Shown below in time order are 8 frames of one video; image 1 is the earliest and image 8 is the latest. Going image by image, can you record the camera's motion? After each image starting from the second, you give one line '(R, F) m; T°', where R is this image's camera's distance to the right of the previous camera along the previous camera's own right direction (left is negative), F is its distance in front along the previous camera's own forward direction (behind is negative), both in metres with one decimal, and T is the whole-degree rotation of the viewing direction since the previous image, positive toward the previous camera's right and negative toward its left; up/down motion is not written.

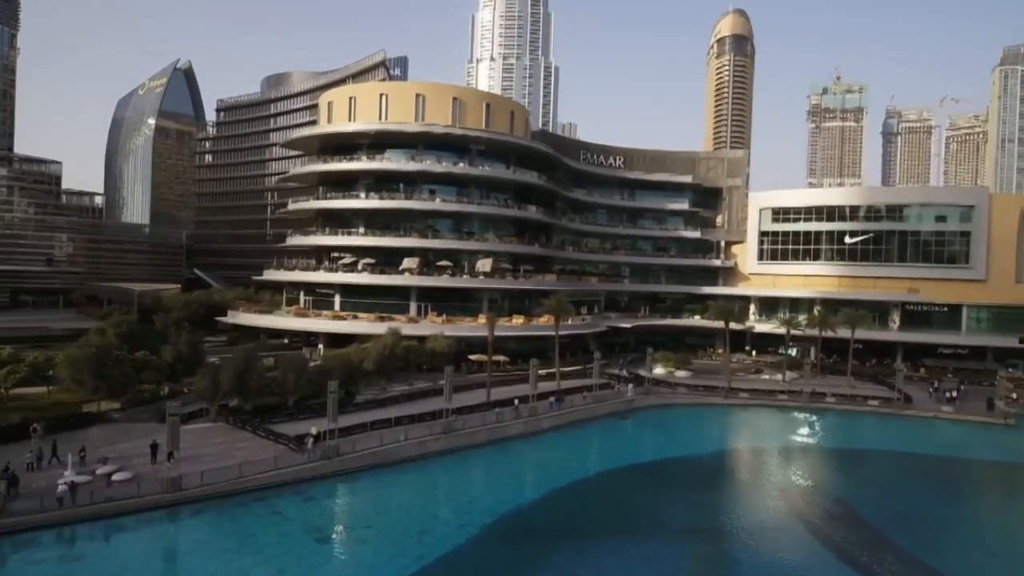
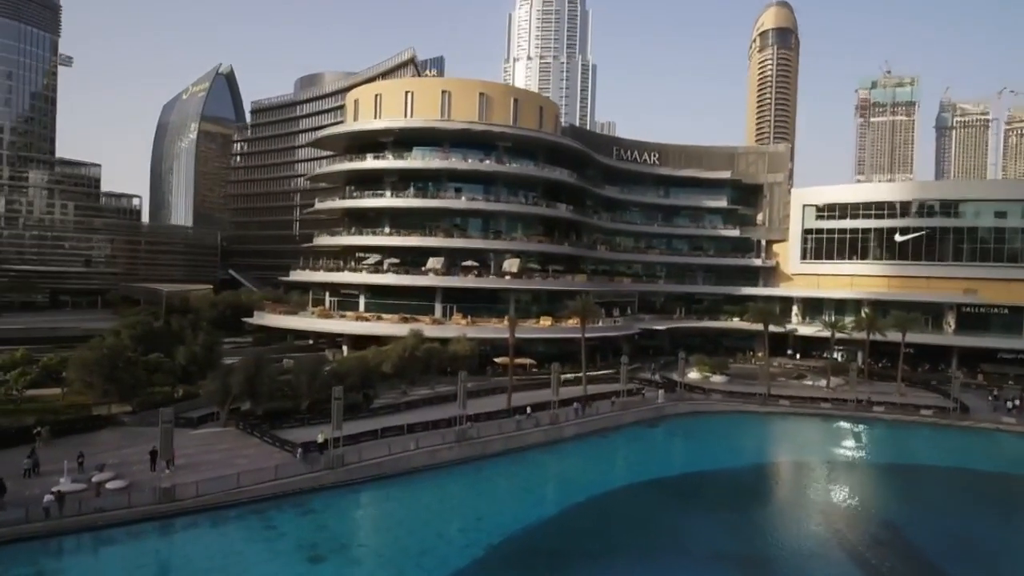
(+1.0, +1.8) m; -3°
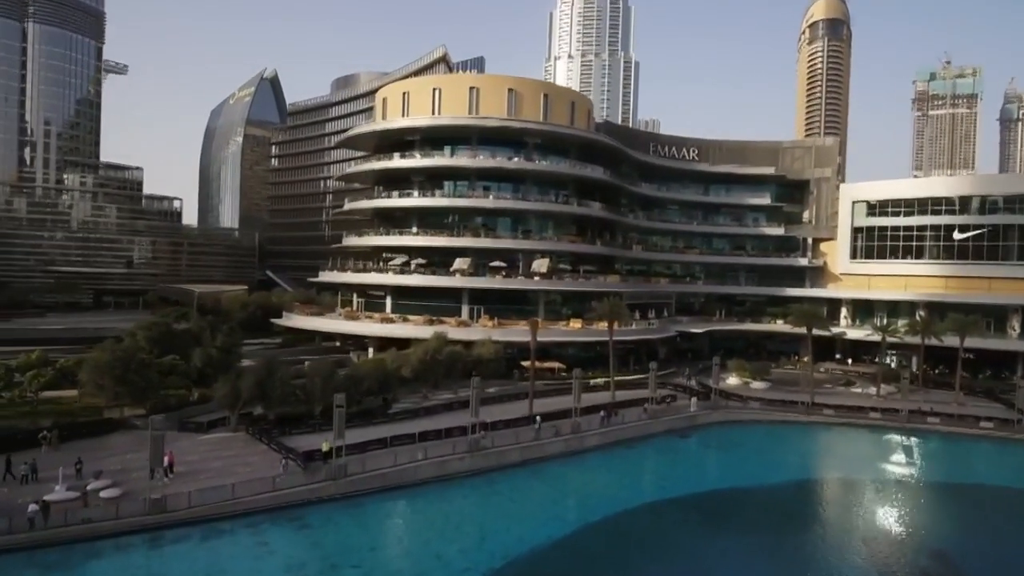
(+1.2, +1.7) m; -4°
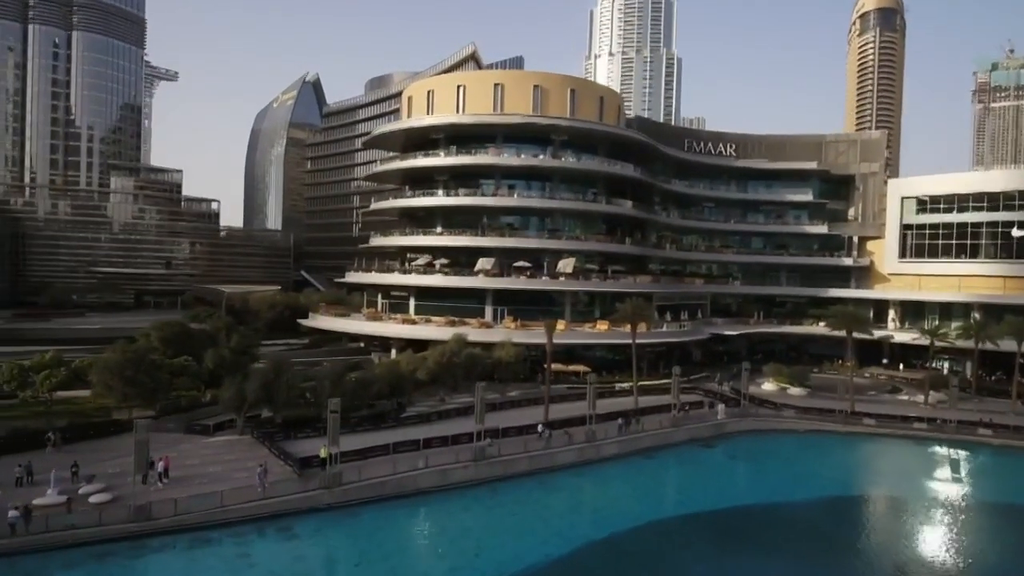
(+1.5, +1.4) m; -4°
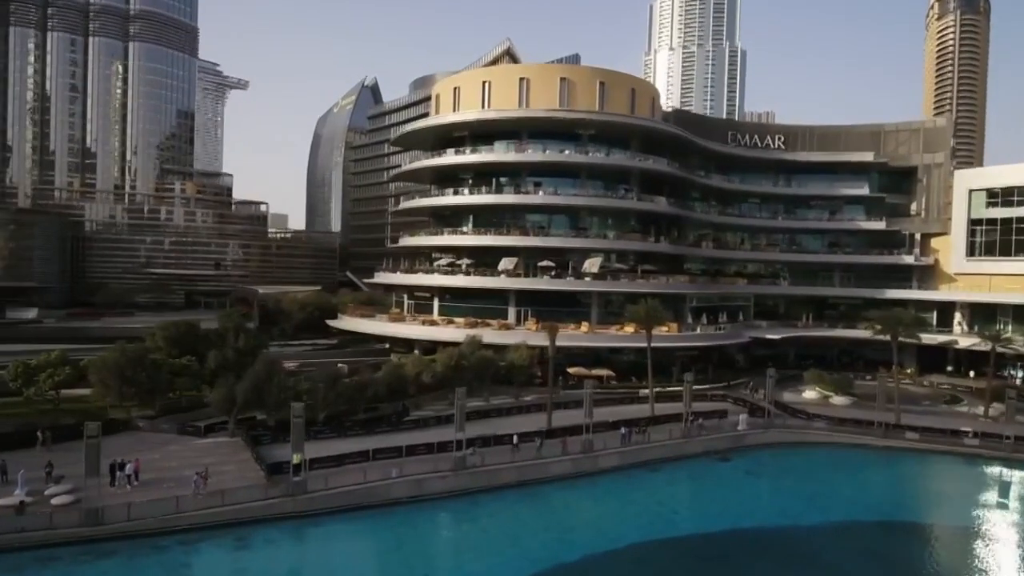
(+3.2, +1.8) m; -6°
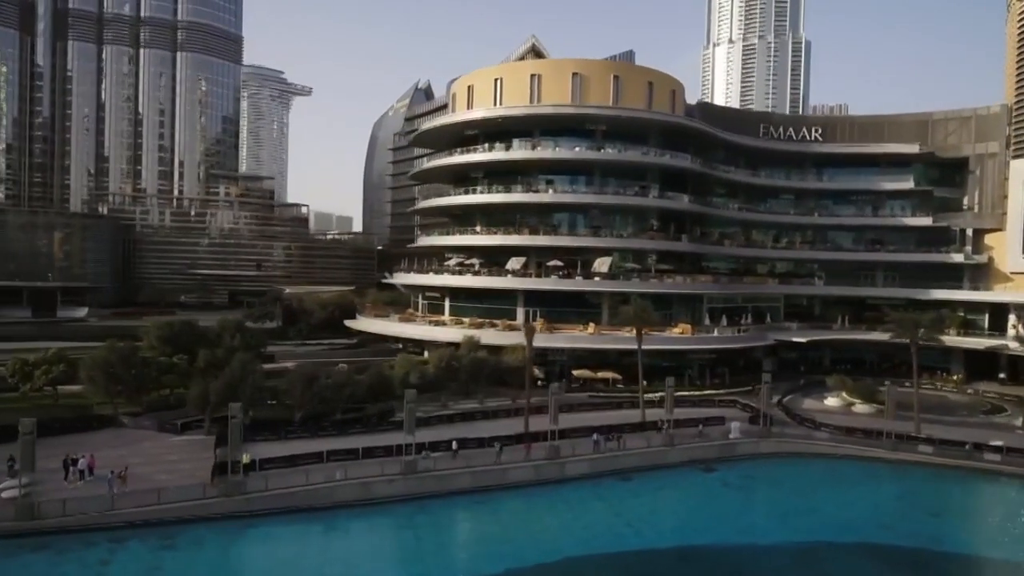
(+4.2, +1.1) m; -6°
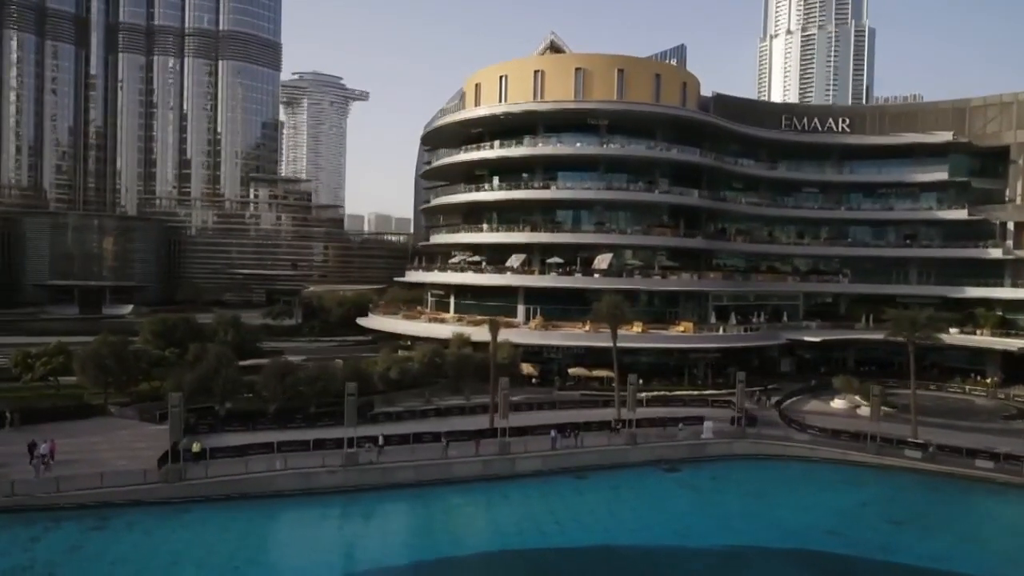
(+4.6, +0.4) m; -5°
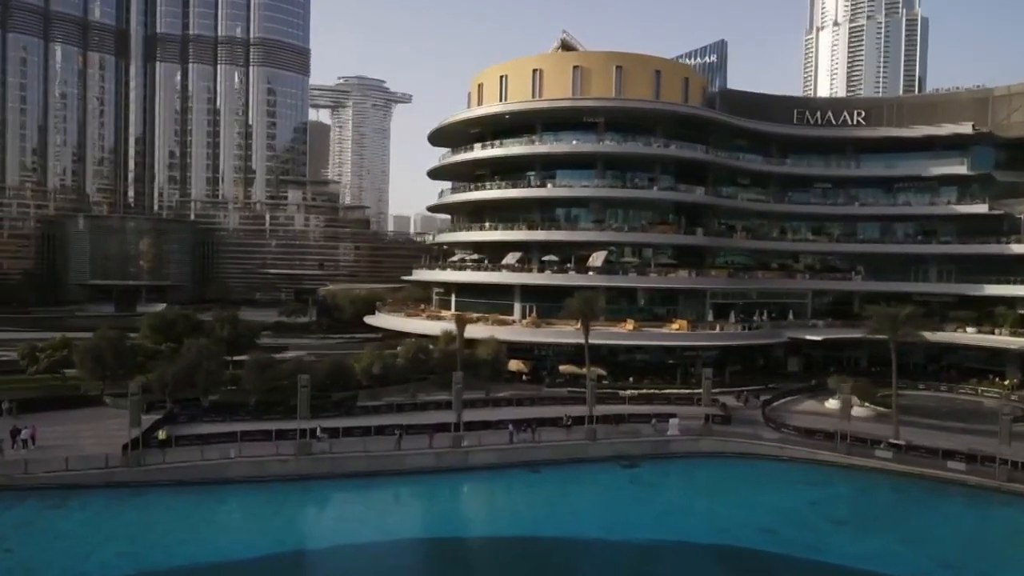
(+3.9, -0.2) m; -4°
